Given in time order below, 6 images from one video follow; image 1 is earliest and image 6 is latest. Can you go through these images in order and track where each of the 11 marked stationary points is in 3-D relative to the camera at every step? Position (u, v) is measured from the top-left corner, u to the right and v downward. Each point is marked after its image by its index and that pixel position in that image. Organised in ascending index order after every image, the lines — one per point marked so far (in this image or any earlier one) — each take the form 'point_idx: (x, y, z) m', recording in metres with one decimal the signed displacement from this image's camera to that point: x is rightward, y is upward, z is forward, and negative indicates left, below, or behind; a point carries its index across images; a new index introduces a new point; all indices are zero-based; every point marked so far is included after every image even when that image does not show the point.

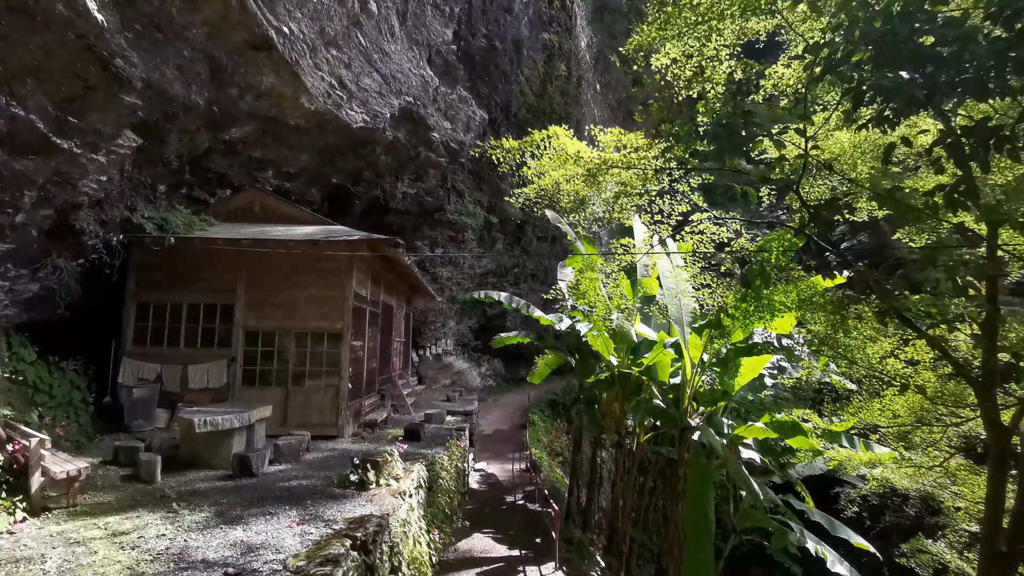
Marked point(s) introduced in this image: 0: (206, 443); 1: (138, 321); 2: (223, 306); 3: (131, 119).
0: (-2.9, -1.5, +5.1) m
1: (-4.9, -0.4, +7.0) m
2: (-3.9, -0.2, +7.1) m
3: (-4.0, +1.8, +5.6) m
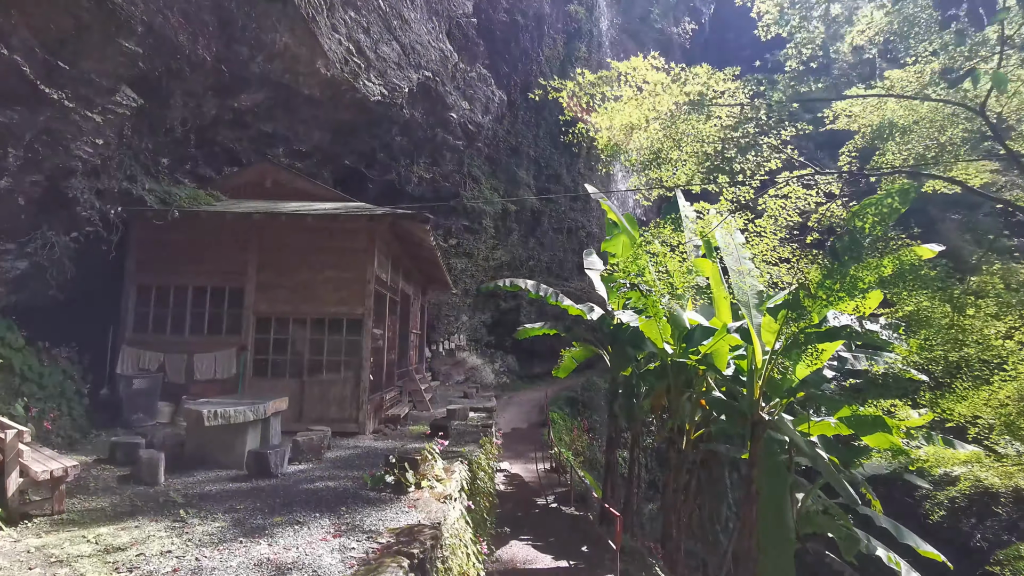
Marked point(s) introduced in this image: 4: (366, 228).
0: (-2.5, -1.3, +4.4) m
1: (-4.5, -0.2, +6.4) m
2: (-3.4, 0.0, +6.5) m
3: (-3.5, +2.0, +5.0) m
4: (-1.8, +0.8, +6.6) m
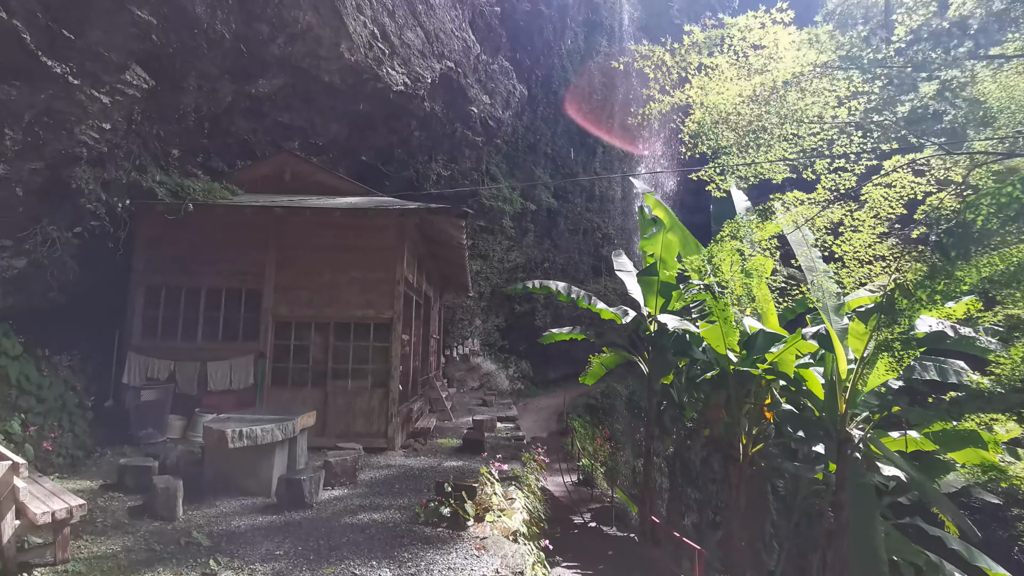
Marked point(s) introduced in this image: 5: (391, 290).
0: (-2.0, -1.3, +3.9) m
1: (-4.0, -0.2, +5.8) m
2: (-2.9, 0.0, +6.0) m
3: (-3.1, +2.0, +4.4) m
4: (-1.3, +0.7, +6.1) m
5: (-1.4, 0.0, +6.0) m
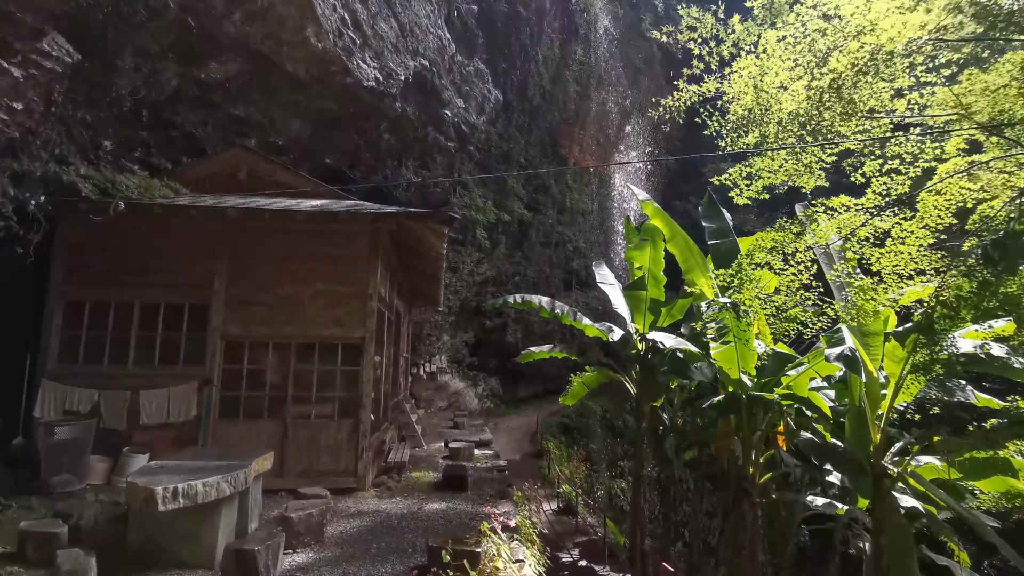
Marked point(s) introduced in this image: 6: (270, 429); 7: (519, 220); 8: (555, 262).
0: (-1.9, -1.4, +3.0) m
1: (-4.1, -0.4, +4.9) m
2: (-3.0, -0.2, +5.1) m
3: (-3.1, +1.9, +3.6) m
4: (-1.5, +0.6, +5.4) m
5: (-1.5, -0.2, +5.3) m
6: (-2.3, -1.3, +5.1) m
7: (+0.2, +2.0, +15.5) m
8: (+1.3, +0.8, +16.3) m
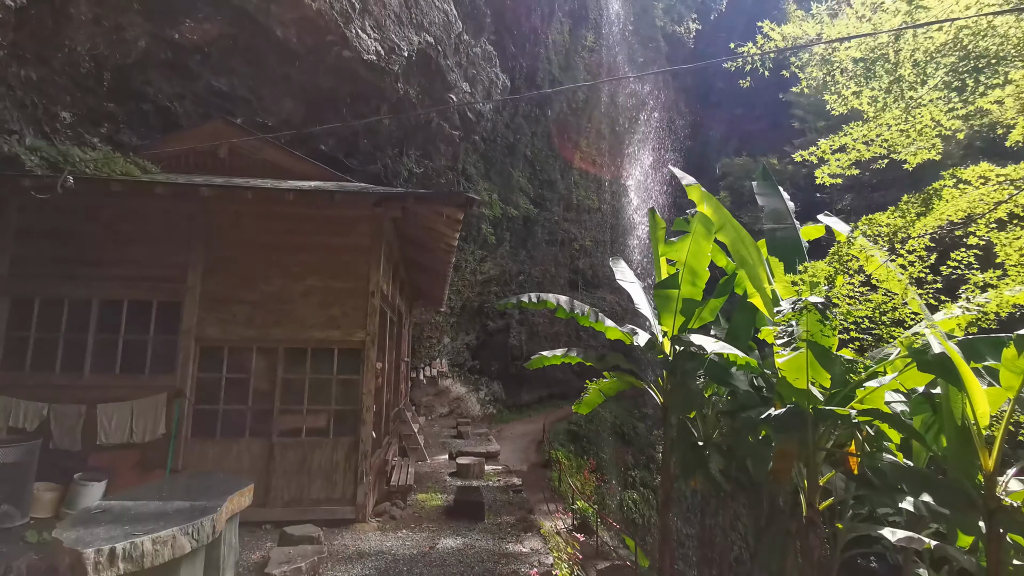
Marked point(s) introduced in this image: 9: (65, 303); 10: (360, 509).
0: (-1.7, -1.3, +2.3) m
1: (-3.9, -0.3, +4.1) m
2: (-2.8, -0.1, +4.3) m
3: (-2.8, +2.0, +2.9) m
4: (-1.2, +0.6, +4.6) m
5: (-1.3, -0.1, +4.5) m
6: (-2.1, -1.3, +4.3) m
7: (+0.3, +2.0, +14.8) m
8: (+1.4, +0.8, +15.6) m
9: (-3.5, -0.1, +4.2) m
10: (-1.2, -1.8, +4.3) m
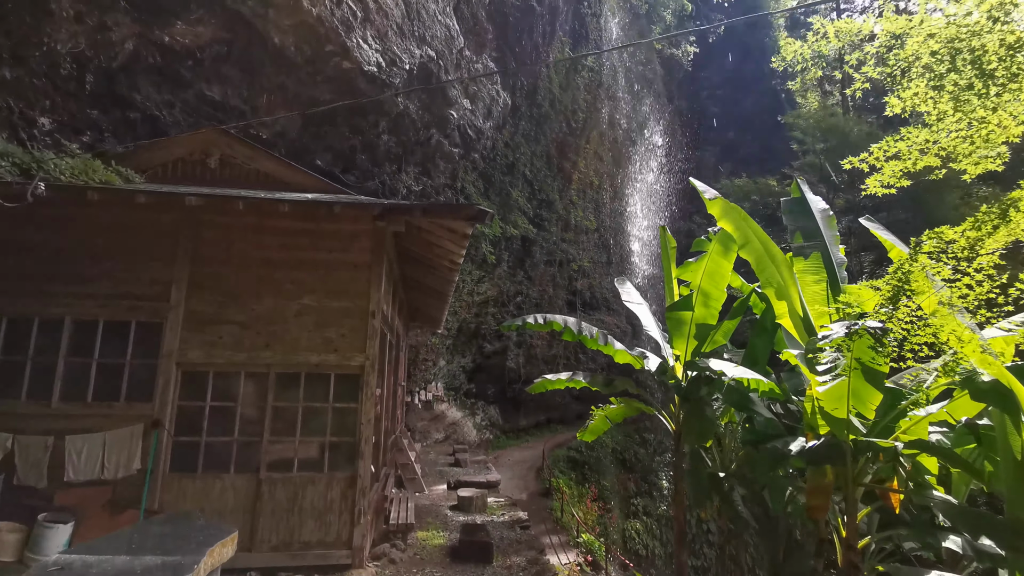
0: (-1.6, -1.4, +1.9) m
1: (-3.8, -0.4, +3.7) m
2: (-2.7, -0.3, +4.0) m
3: (-2.7, +1.9, +2.6) m
4: (-1.1, +0.5, +4.3) m
5: (-1.2, -0.3, +4.2) m
6: (-2.0, -1.4, +3.9) m
7: (+0.3, +1.4, +14.5) m
8: (+1.3, +0.2, +15.3) m
9: (-3.4, -0.3, +3.8) m
10: (-1.1, -1.9, +3.9) m
